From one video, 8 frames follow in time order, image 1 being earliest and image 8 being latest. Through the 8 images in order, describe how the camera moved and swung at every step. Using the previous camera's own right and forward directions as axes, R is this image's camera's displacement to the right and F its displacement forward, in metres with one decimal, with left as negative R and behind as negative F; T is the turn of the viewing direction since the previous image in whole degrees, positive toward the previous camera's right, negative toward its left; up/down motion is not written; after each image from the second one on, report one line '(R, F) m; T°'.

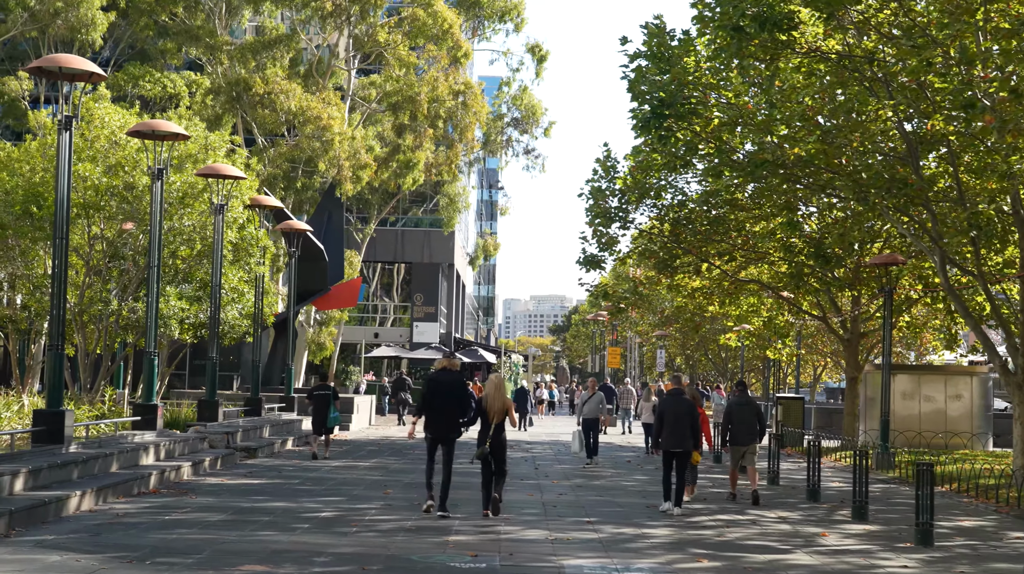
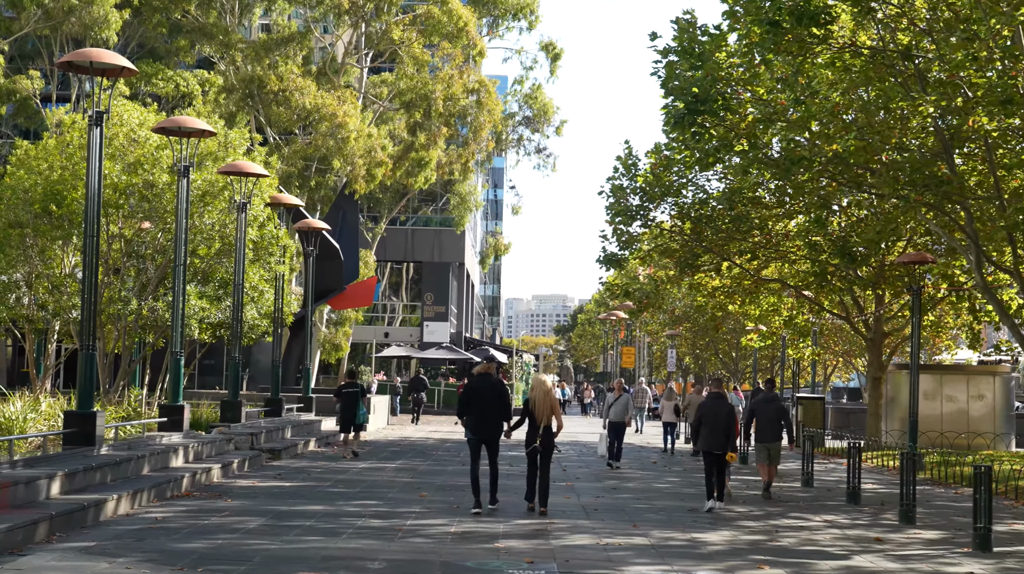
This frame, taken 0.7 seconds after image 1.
(-0.4, +0.3) m; 0°
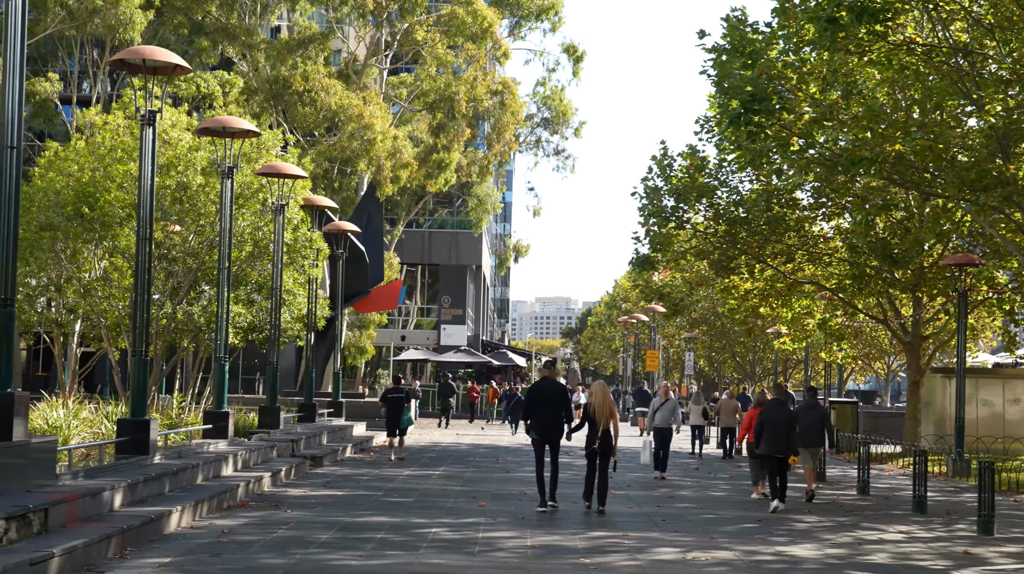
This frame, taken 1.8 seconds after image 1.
(-0.7, +0.5) m; 0°
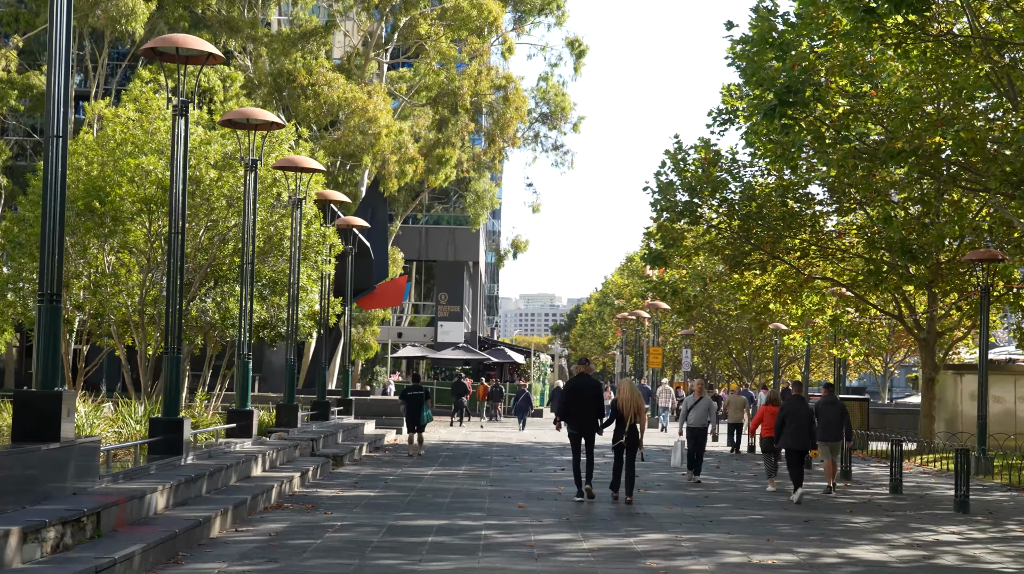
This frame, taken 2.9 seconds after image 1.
(-0.7, +0.4) m; +1°
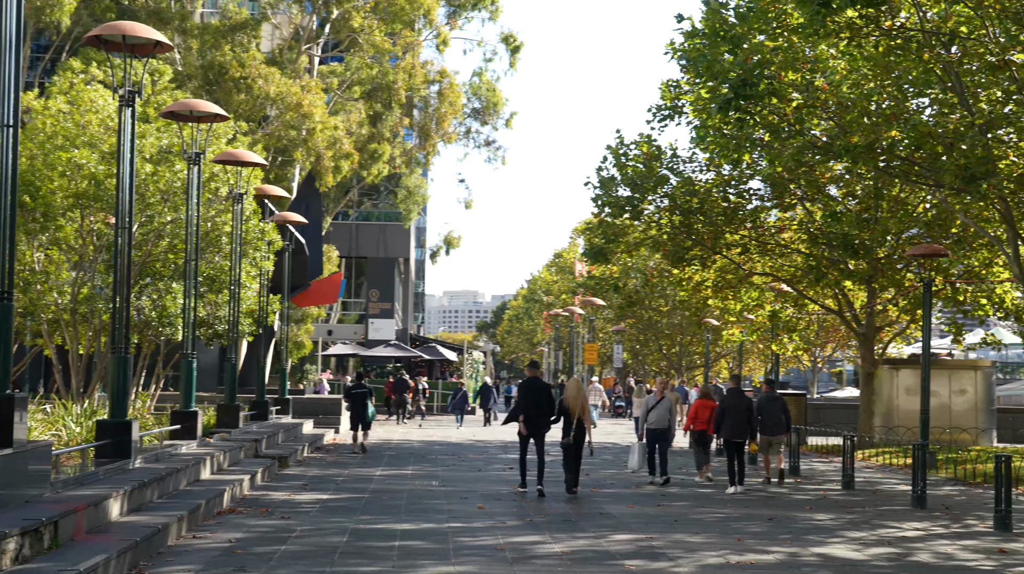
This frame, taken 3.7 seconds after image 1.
(-0.4, +0.4) m; +3°
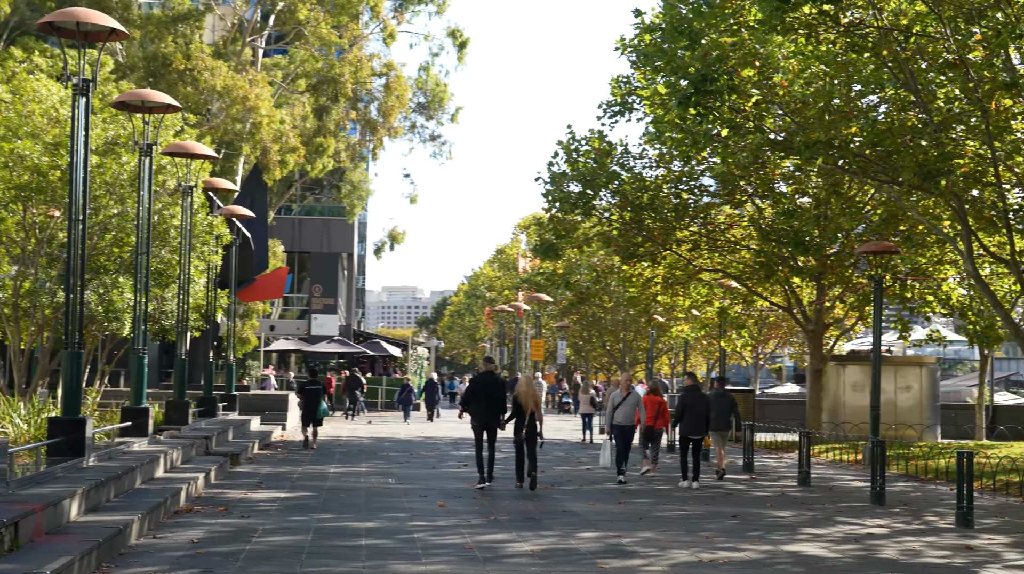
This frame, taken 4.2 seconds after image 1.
(-0.3, +0.2) m; +3°
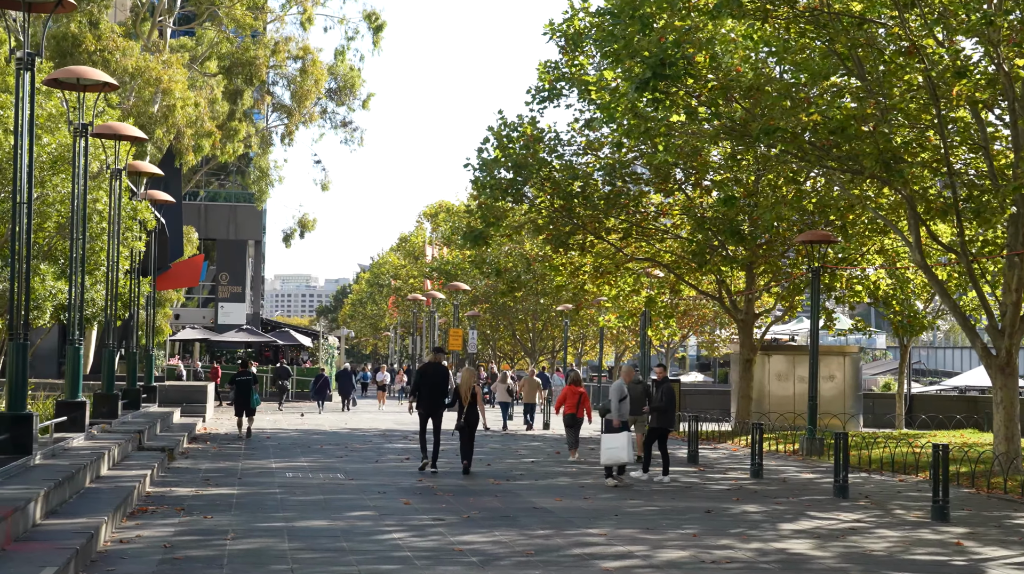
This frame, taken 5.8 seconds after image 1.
(-0.8, +0.6) m; +4°
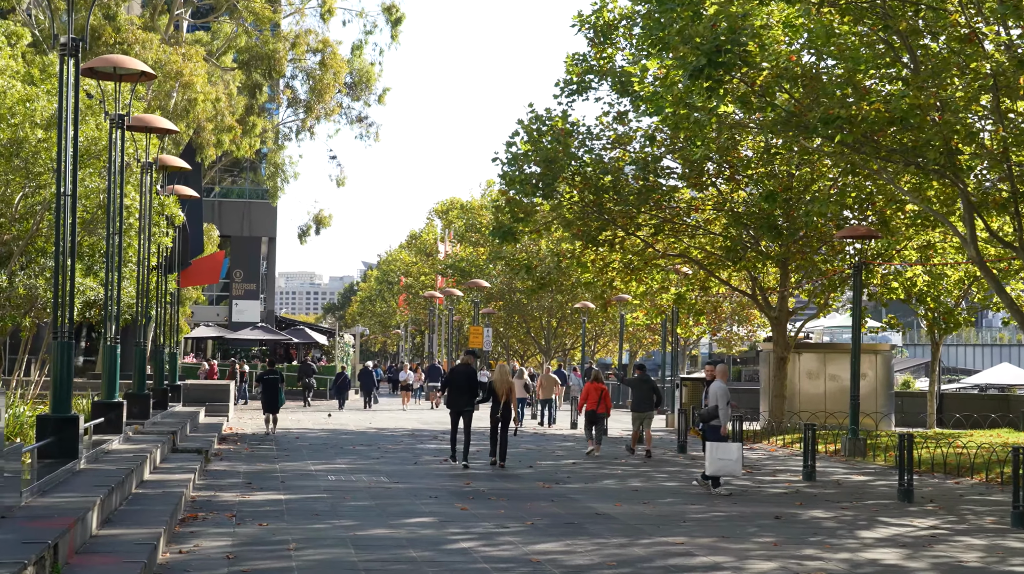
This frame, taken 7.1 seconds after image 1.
(-0.6, +0.6) m; 0°
